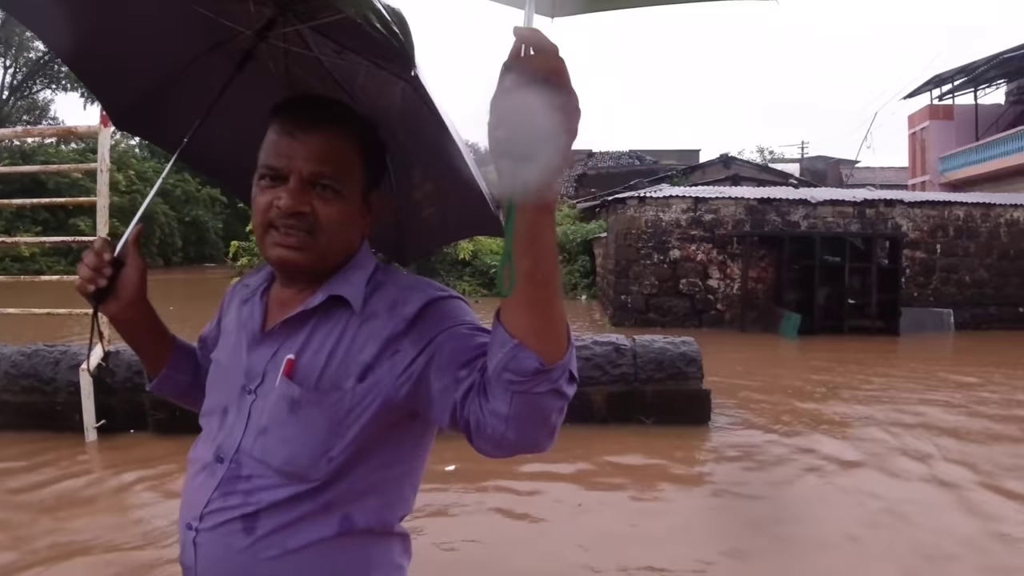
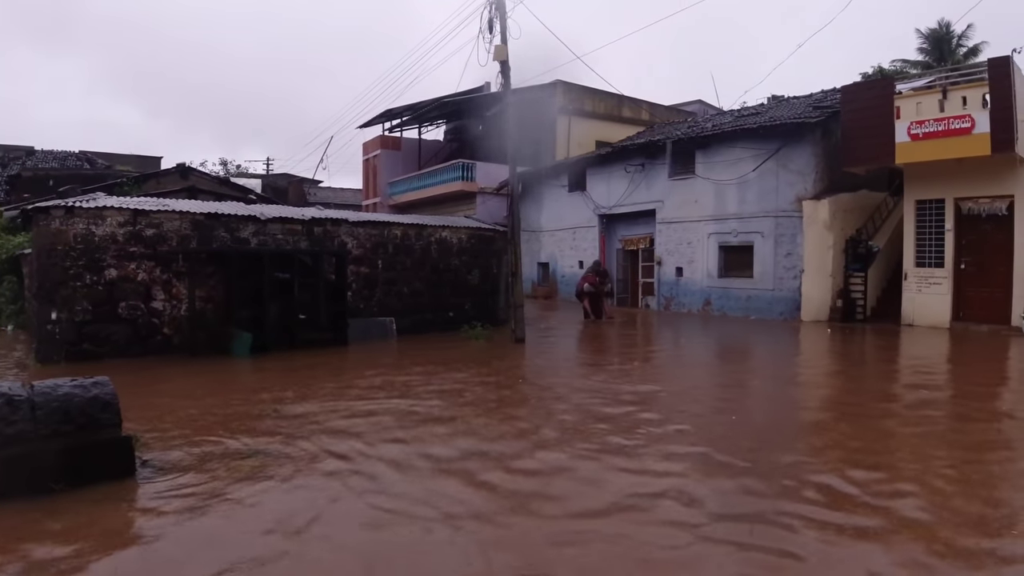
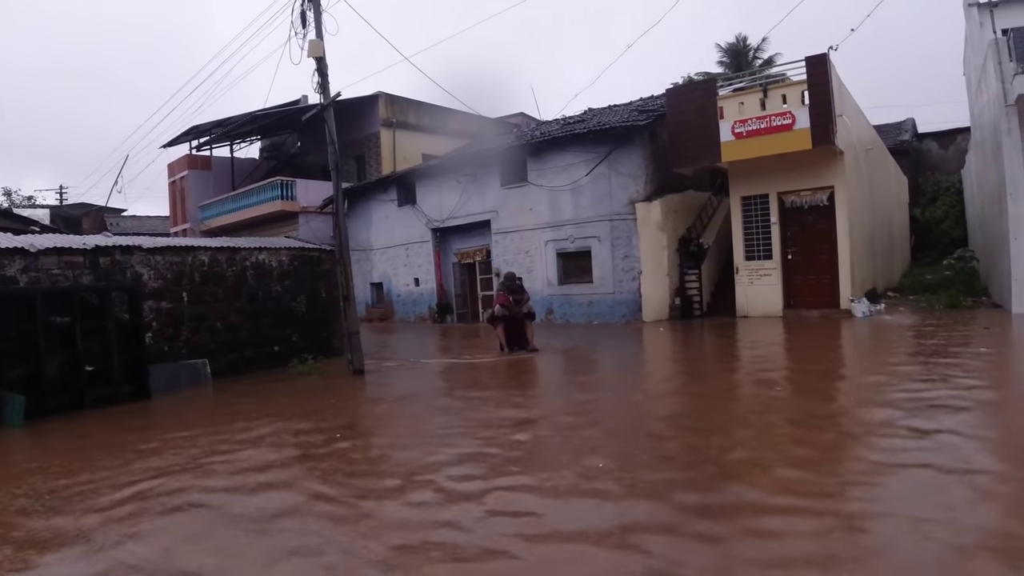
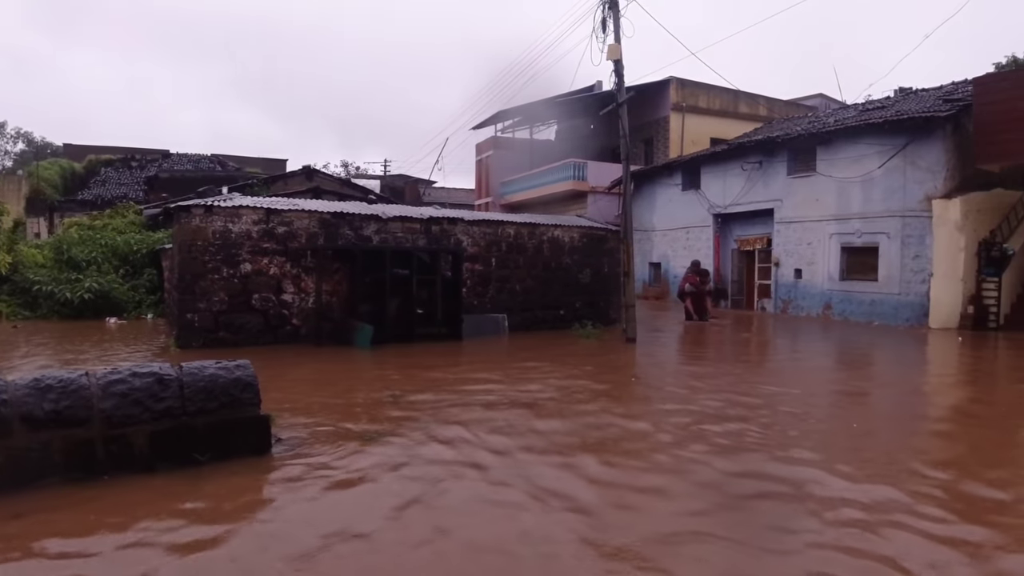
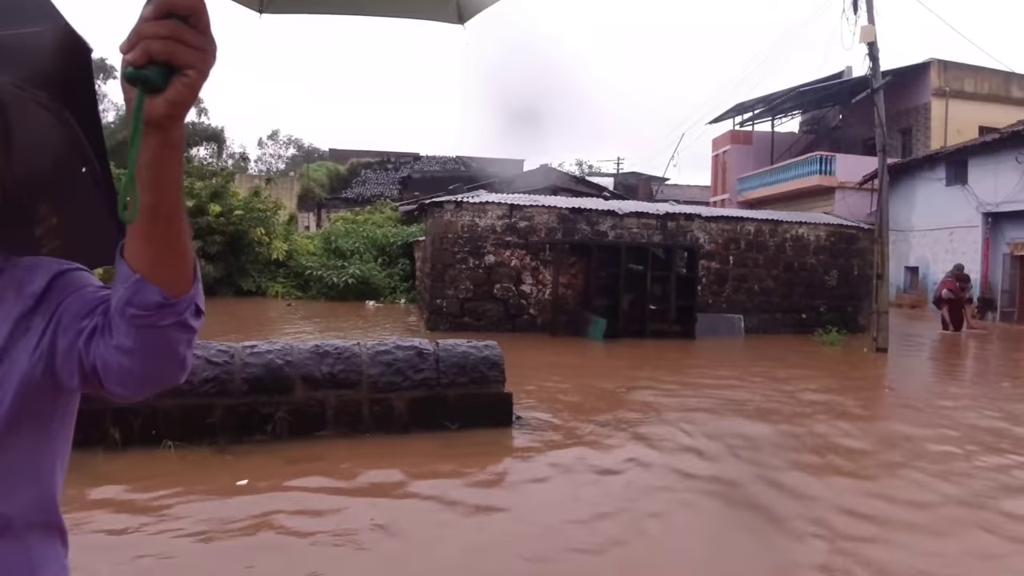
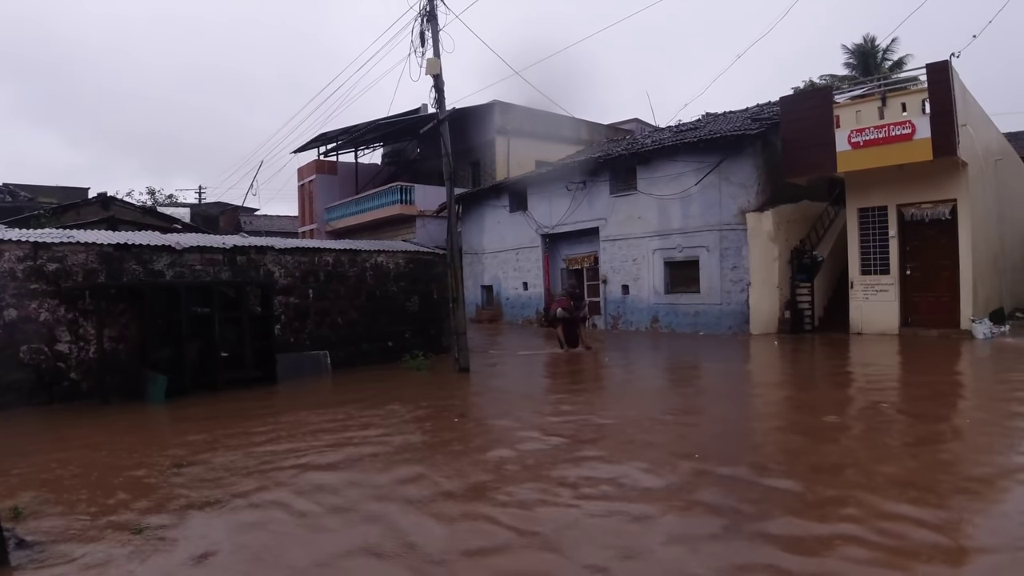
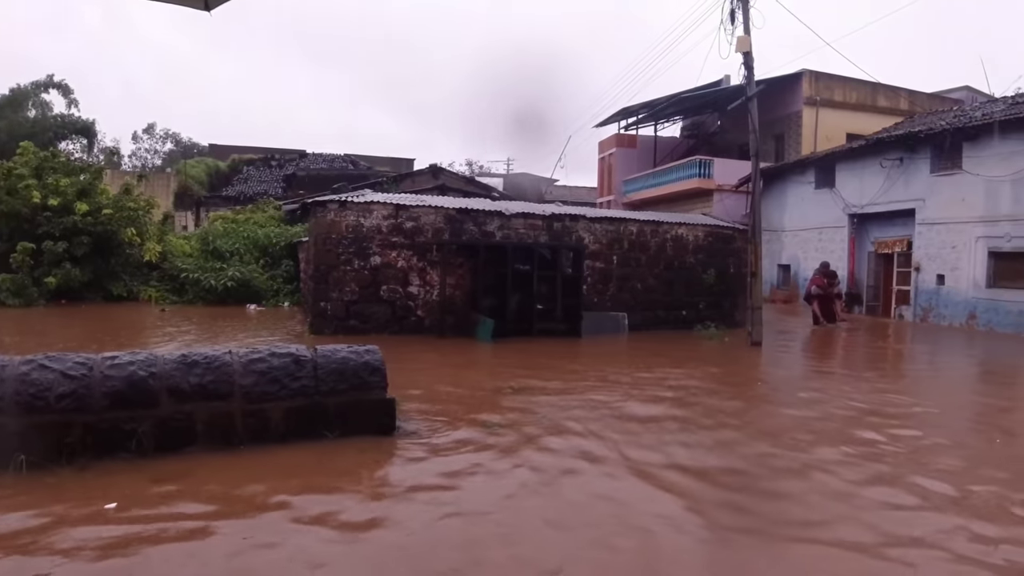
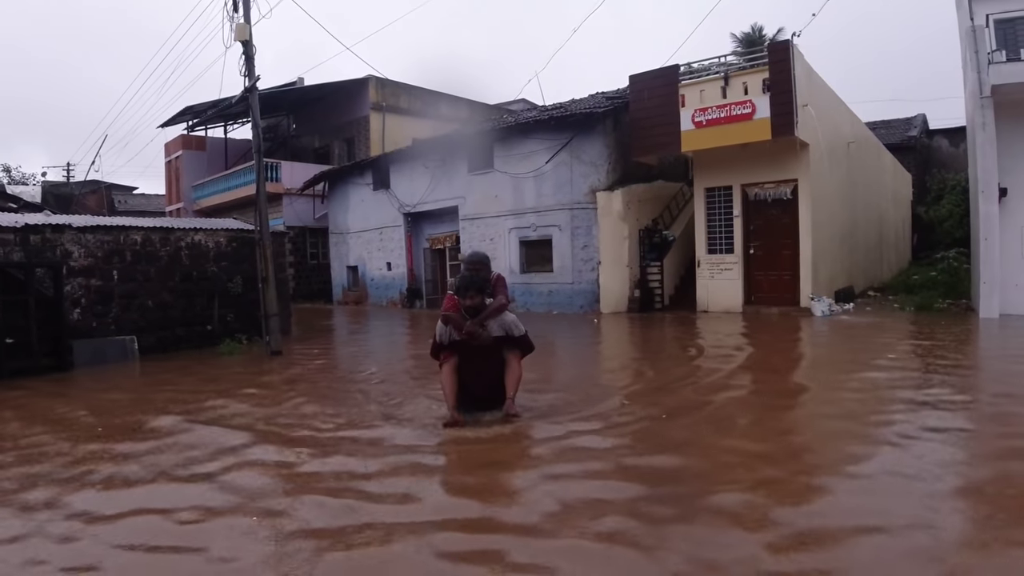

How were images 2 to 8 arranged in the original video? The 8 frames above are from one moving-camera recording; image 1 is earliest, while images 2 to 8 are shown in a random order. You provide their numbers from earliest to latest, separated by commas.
5, 7, 4, 2, 6, 3, 8
